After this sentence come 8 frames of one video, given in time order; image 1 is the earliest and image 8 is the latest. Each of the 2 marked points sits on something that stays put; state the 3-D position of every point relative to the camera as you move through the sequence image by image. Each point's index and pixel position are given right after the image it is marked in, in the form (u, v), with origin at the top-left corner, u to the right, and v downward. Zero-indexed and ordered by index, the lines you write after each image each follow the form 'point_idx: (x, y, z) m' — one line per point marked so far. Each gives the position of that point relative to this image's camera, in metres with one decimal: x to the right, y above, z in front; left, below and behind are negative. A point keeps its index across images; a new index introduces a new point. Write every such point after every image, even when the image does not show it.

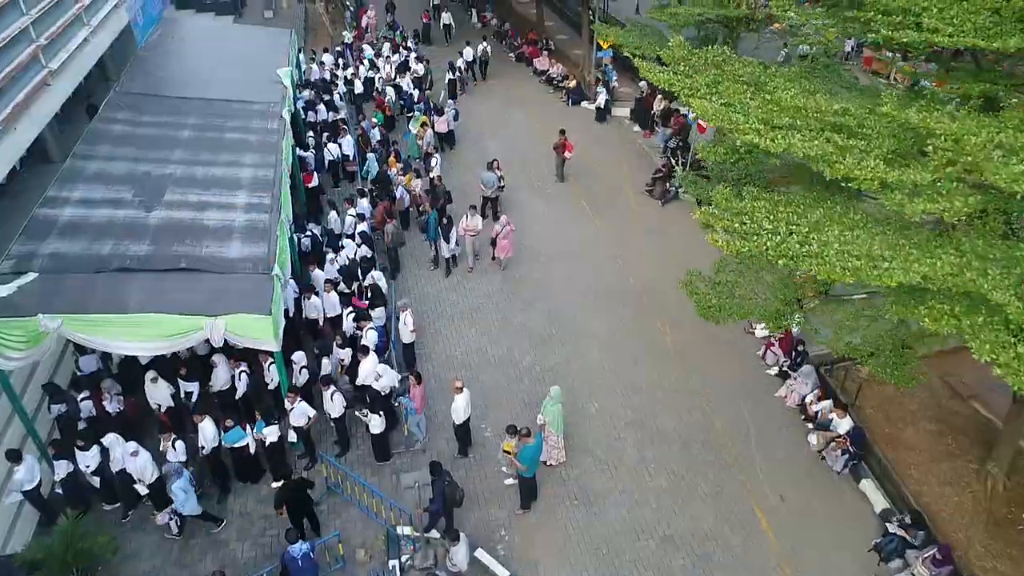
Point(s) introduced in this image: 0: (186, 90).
0: (-6.1, +3.7, +14.9) m
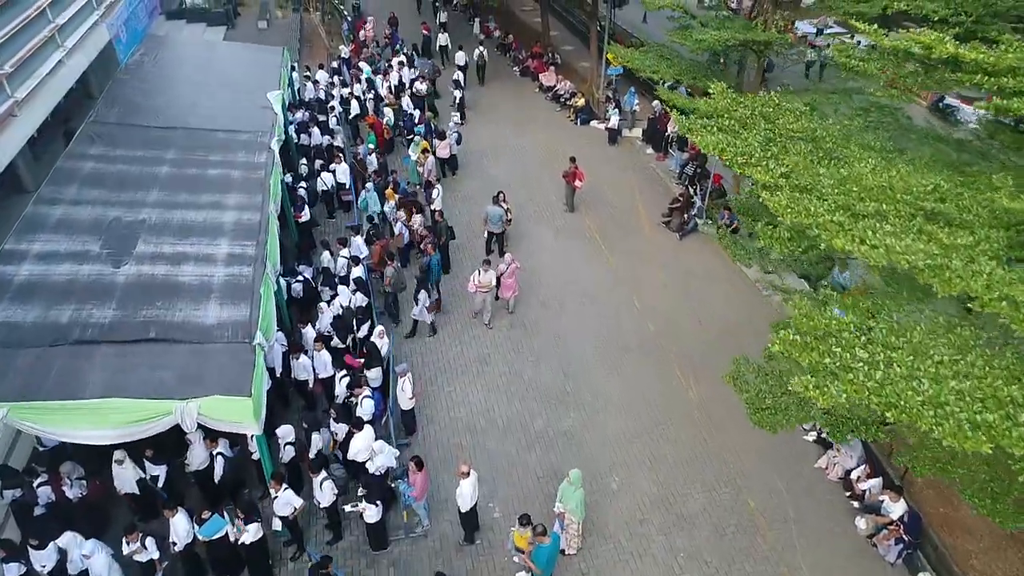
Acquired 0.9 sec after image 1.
0: (-6.0, +2.9, +13.8) m
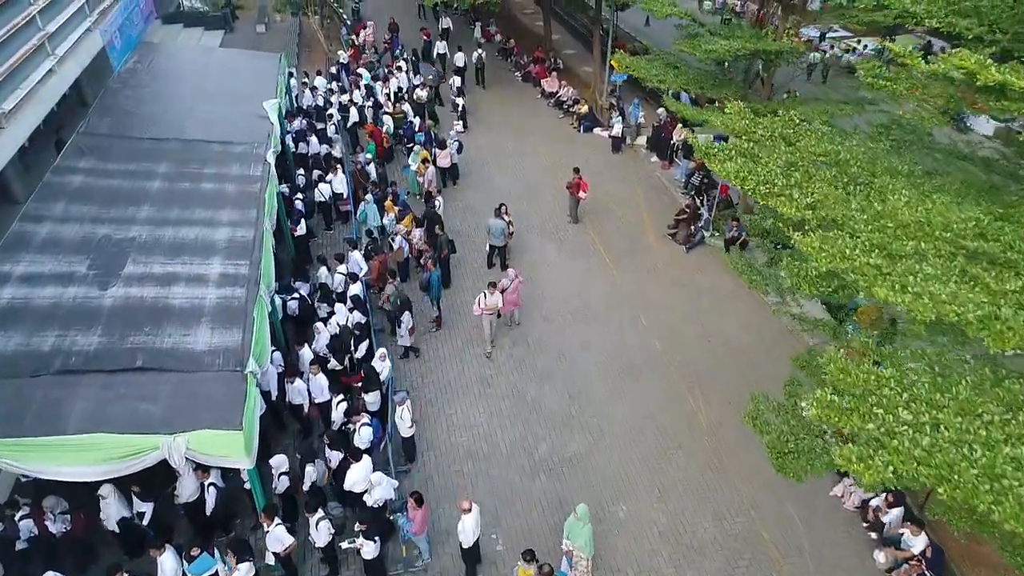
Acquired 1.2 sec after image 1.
0: (-5.9, +2.7, +13.4) m
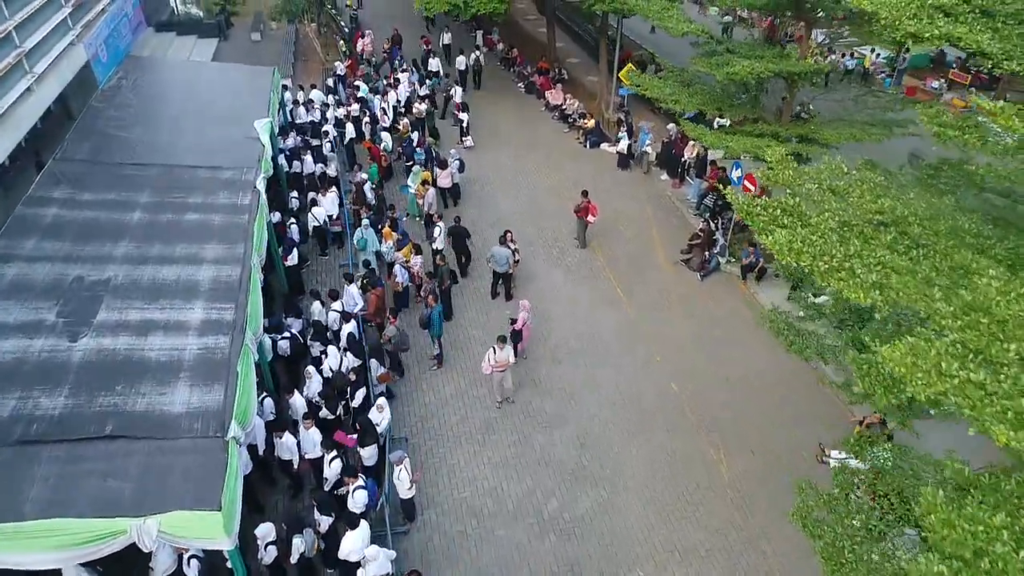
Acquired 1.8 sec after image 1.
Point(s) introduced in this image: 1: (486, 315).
0: (-5.8, +2.1, +12.6) m
1: (-0.4, -0.5, +13.4) m
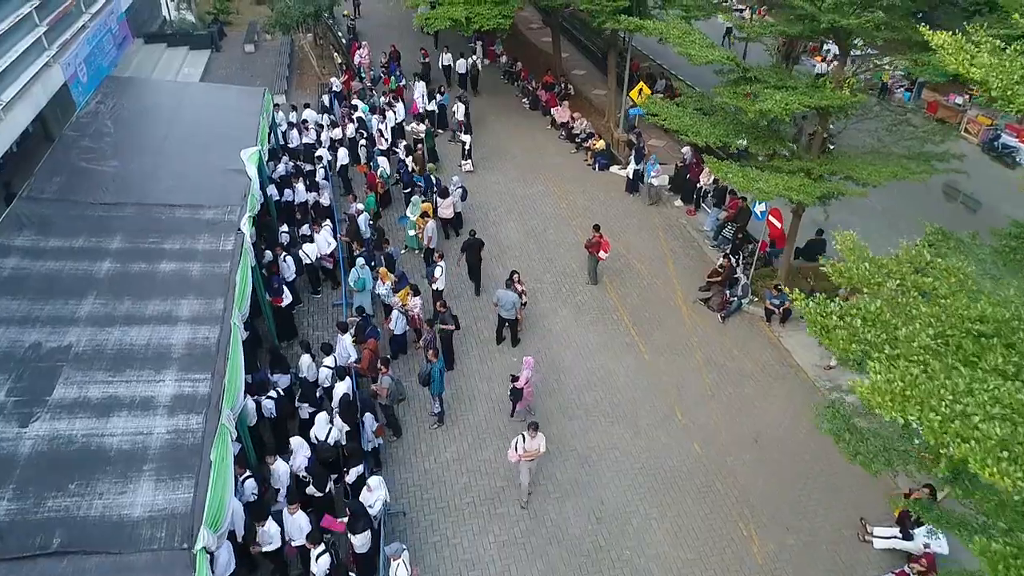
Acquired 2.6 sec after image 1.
0: (-5.7, +1.4, +11.5) m
1: (-0.3, -1.2, +12.4) m
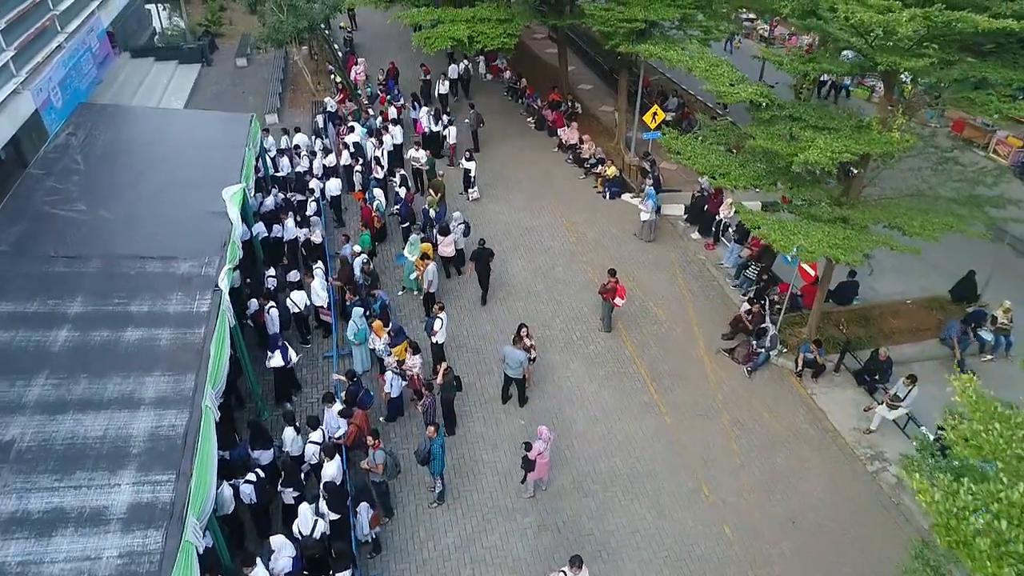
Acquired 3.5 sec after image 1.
0: (-5.6, +0.6, +10.4) m
1: (-0.2, -2.0, +11.3) m
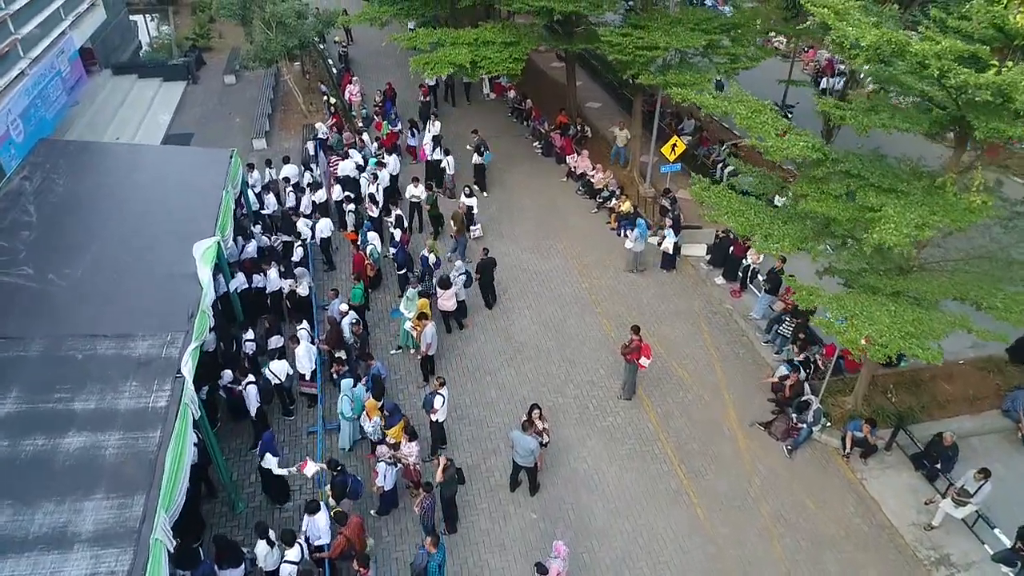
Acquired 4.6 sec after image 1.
0: (-5.5, -0.3, +9.0) m
1: (-0.1, -2.9, +9.8) m
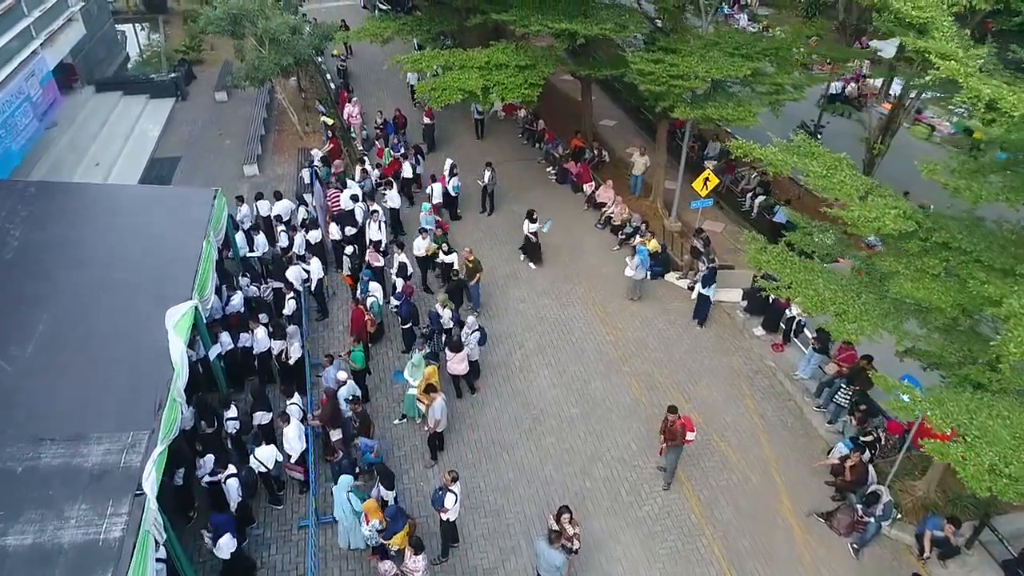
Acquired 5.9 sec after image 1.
0: (-5.2, -1.2, +7.5) m
1: (+0.2, -3.8, +8.4) m
